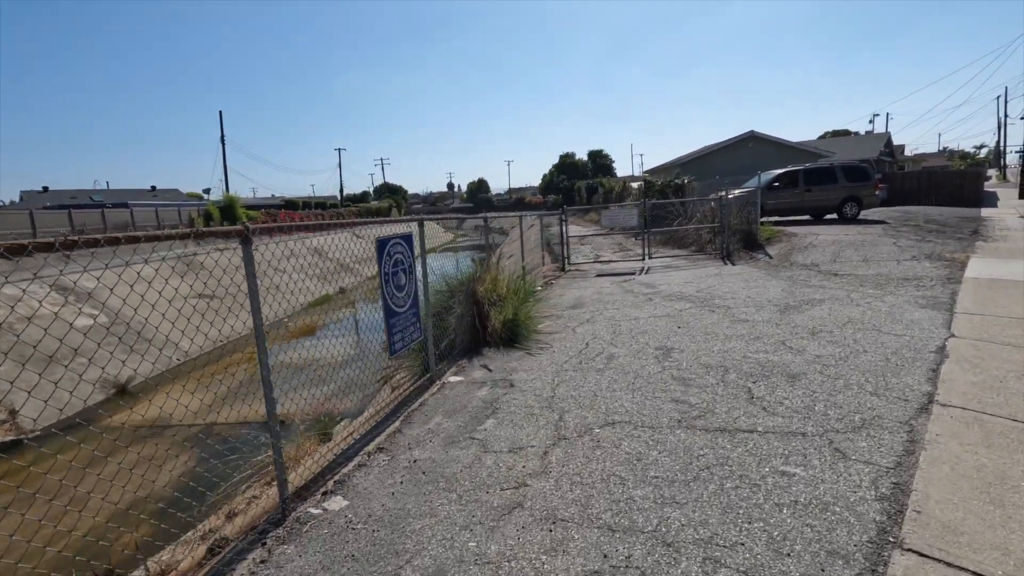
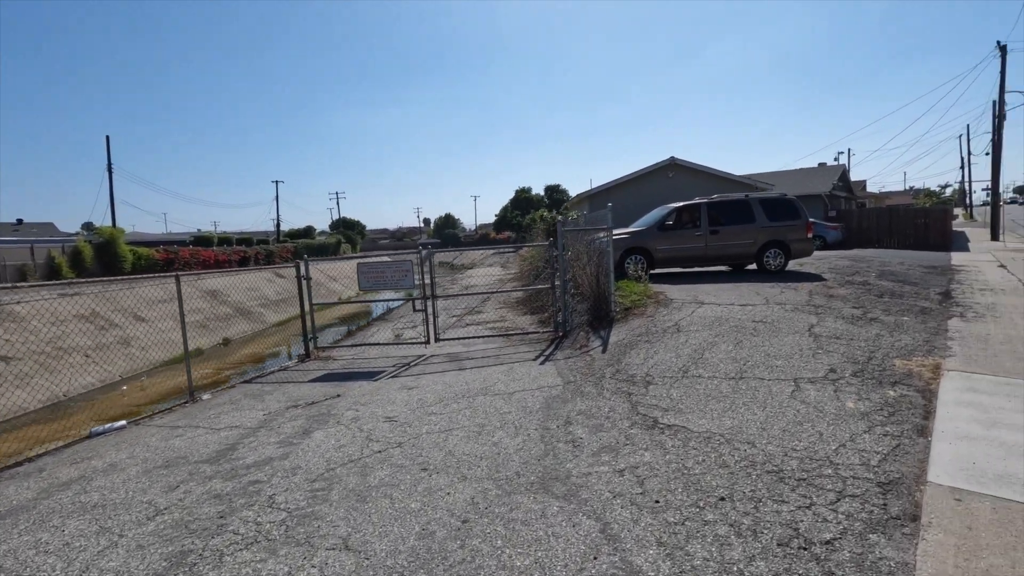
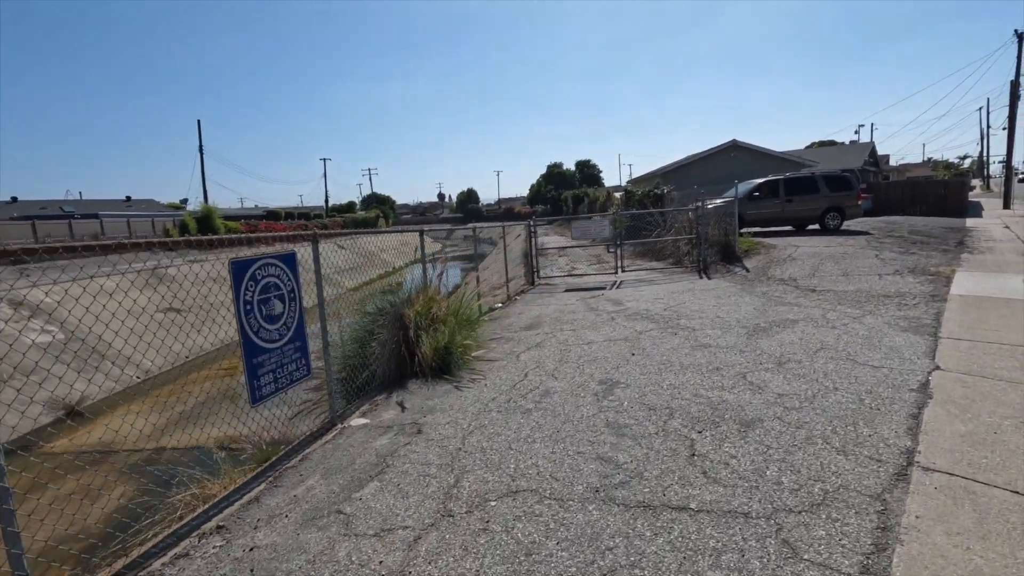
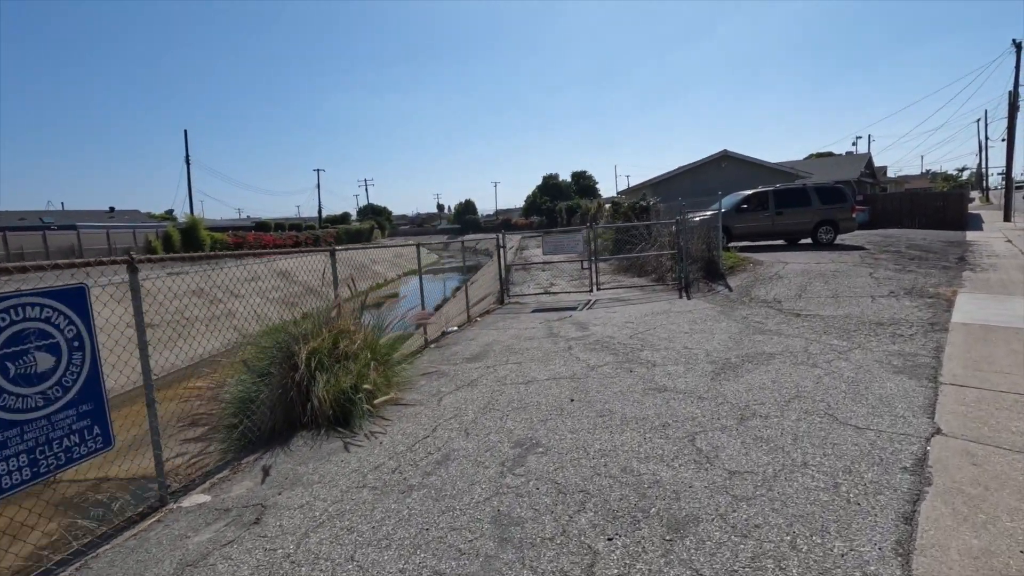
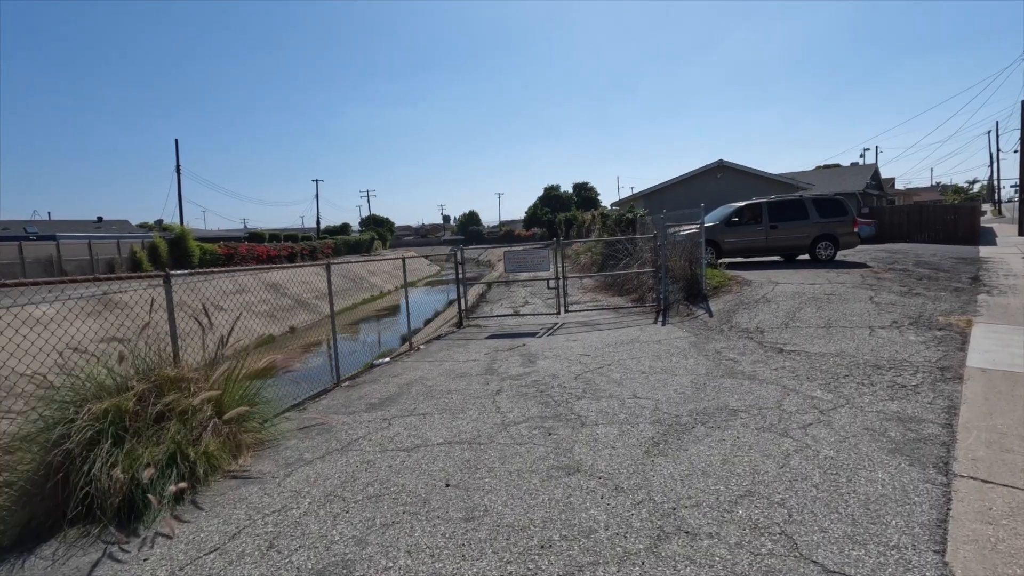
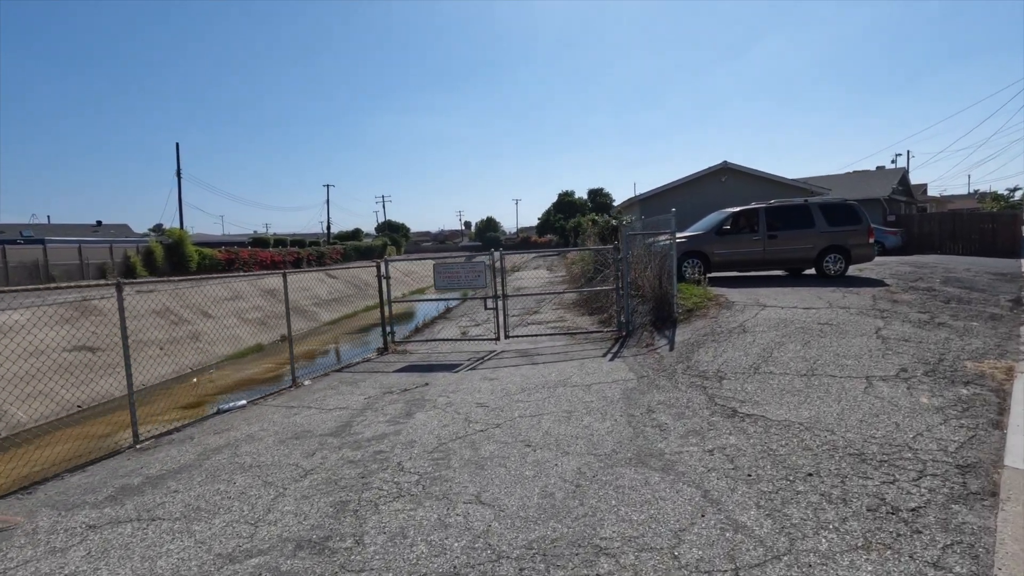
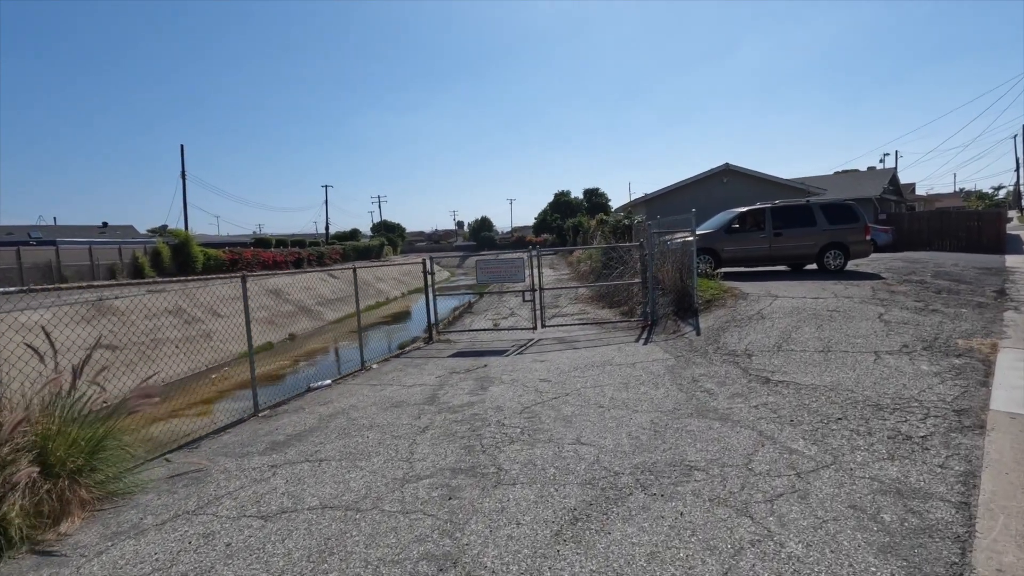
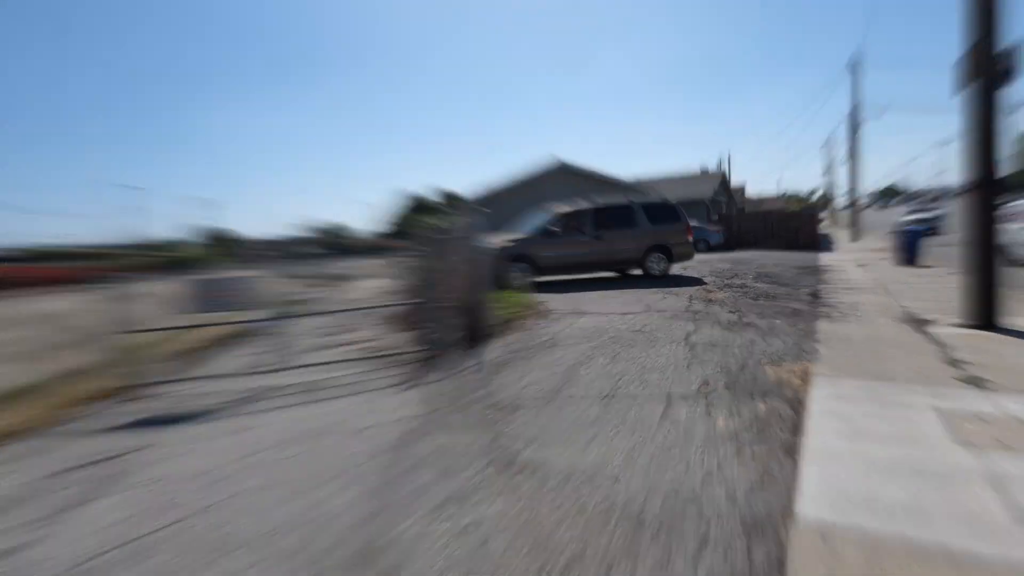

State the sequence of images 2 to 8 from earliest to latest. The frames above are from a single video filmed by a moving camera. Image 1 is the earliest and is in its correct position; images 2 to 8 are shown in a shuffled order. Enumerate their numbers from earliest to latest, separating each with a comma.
3, 4, 5, 7, 6, 2, 8
